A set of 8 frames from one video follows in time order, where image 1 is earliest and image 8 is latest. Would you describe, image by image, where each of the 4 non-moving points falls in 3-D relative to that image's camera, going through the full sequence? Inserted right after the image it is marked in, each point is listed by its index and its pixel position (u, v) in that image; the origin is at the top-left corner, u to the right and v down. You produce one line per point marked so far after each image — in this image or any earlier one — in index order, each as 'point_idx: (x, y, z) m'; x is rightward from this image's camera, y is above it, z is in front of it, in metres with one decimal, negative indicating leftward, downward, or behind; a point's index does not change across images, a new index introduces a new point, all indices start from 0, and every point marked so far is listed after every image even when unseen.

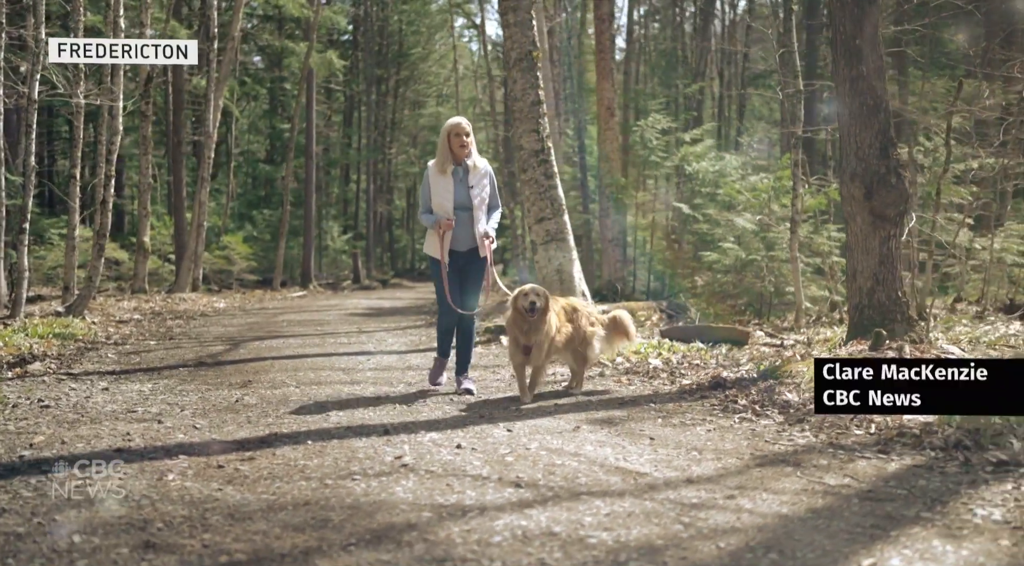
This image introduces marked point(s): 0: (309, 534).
0: (-0.7, -0.8, +3.4) m
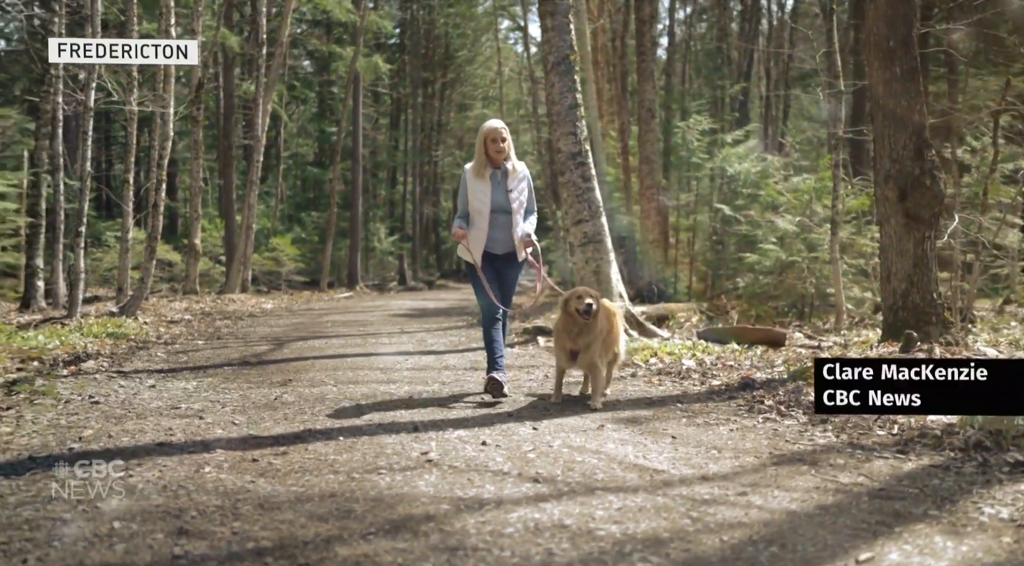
0: (-0.6, -0.8, +3.6) m
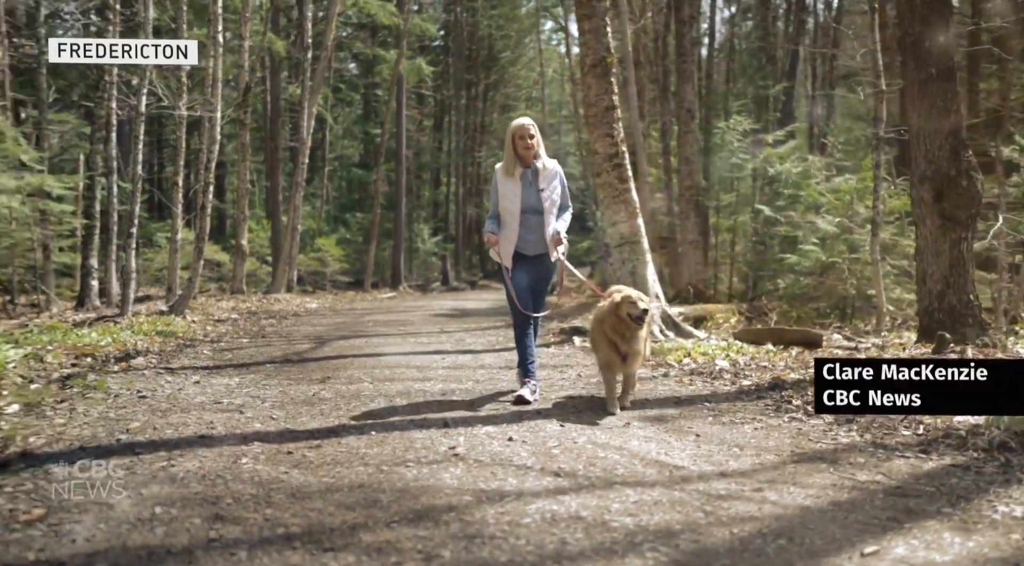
0: (-0.6, -0.8, +3.8) m
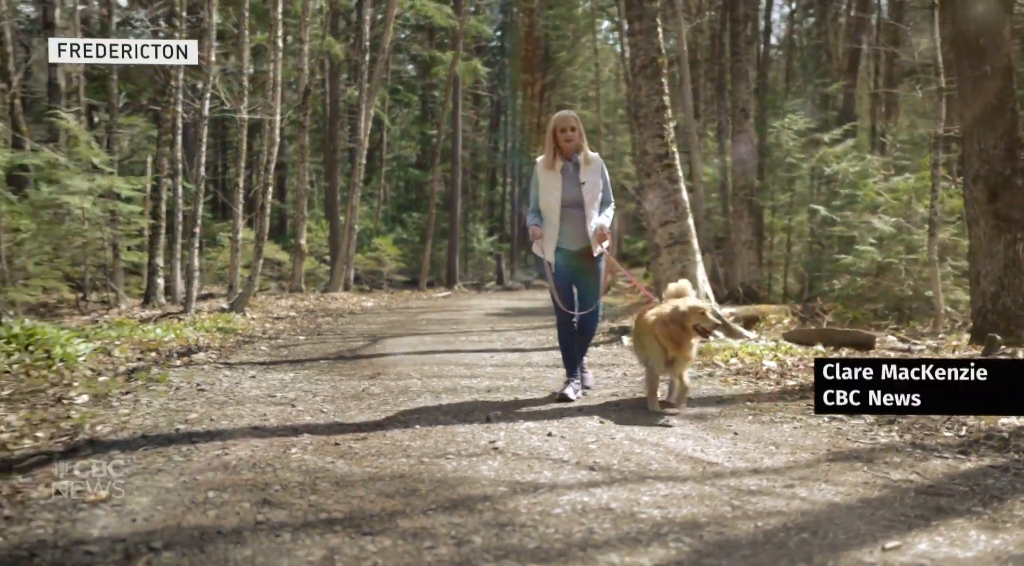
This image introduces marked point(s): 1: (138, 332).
0: (-0.4, -0.8, +3.9) m
1: (-4.0, -0.5, +11.1) m
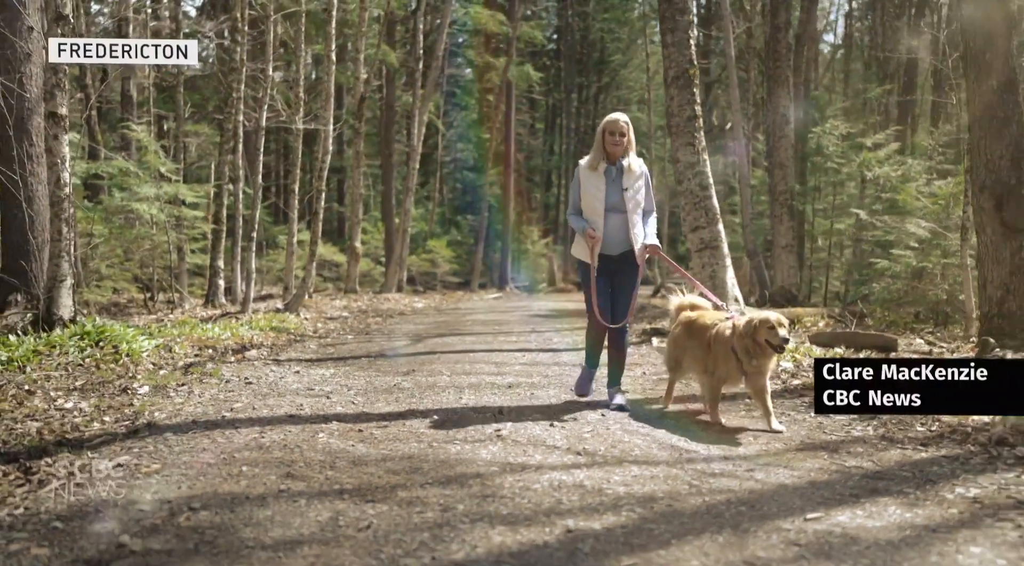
0: (-0.5, -0.9, +4.5) m
1: (-3.6, -0.5, +11.9) m
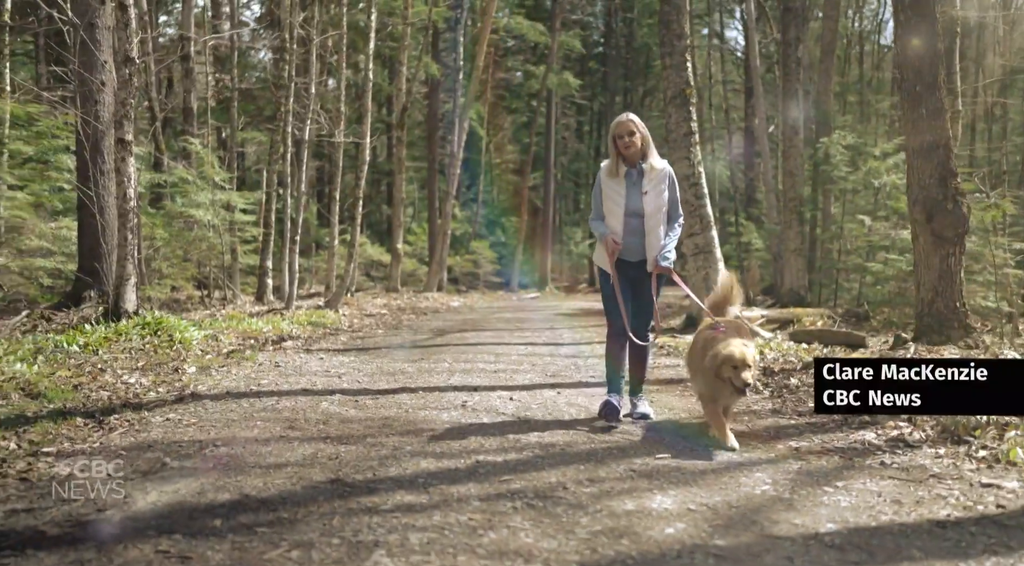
0: (-0.8, -0.9, +6.0) m
1: (-3.5, -0.5, +13.5) m
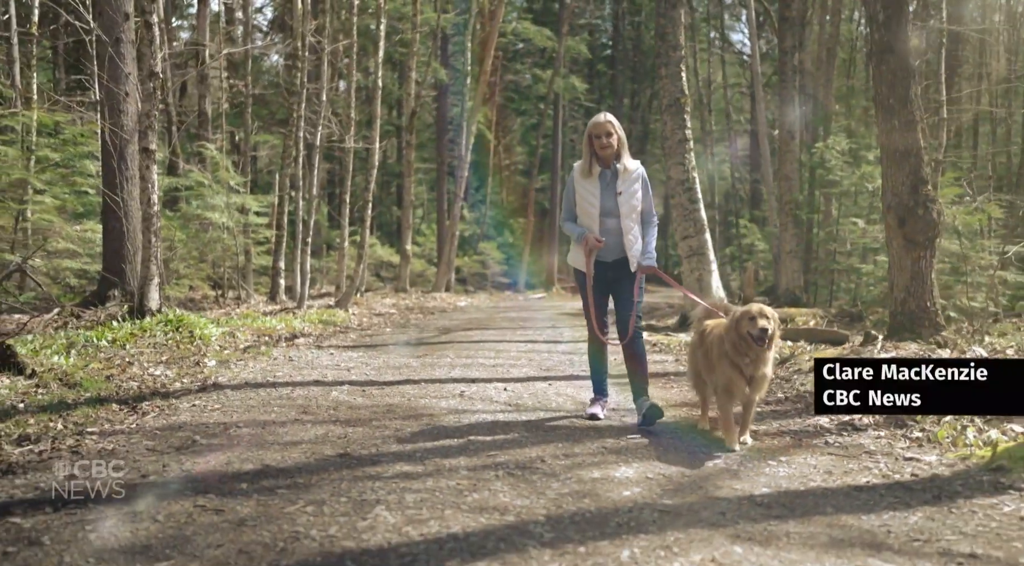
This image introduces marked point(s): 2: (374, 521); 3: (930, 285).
0: (-0.9, -0.9, +6.7) m
1: (-3.5, -0.5, +14.3) m
2: (-0.6, -1.0, +4.4) m
3: (+4.2, 0.0, +10.3) m
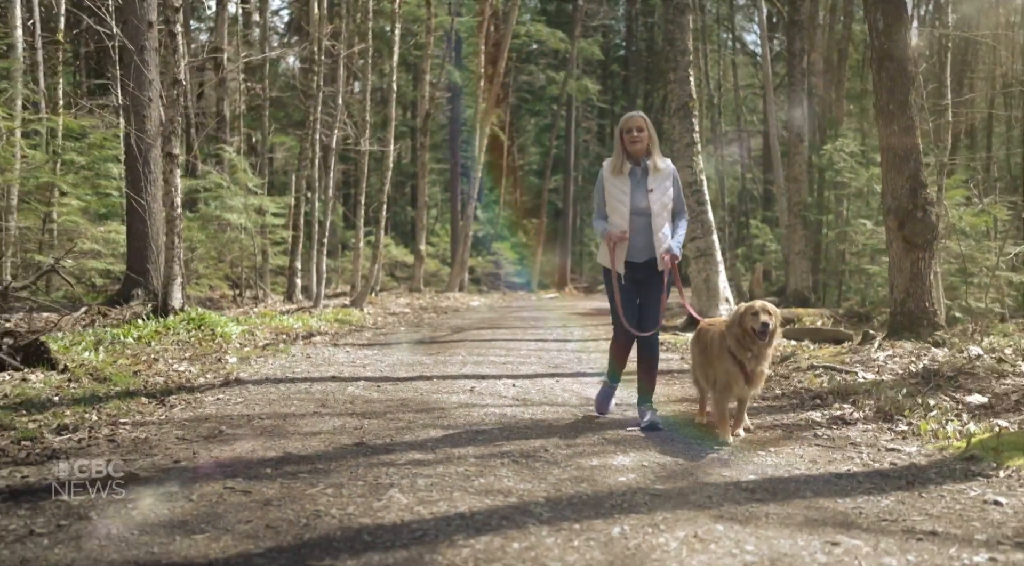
0: (-0.8, -0.9, +7.1) m
1: (-3.4, -0.5, +14.7) m
2: (-0.6, -1.0, +4.7) m
3: (+4.3, 0.0, +10.6) m
